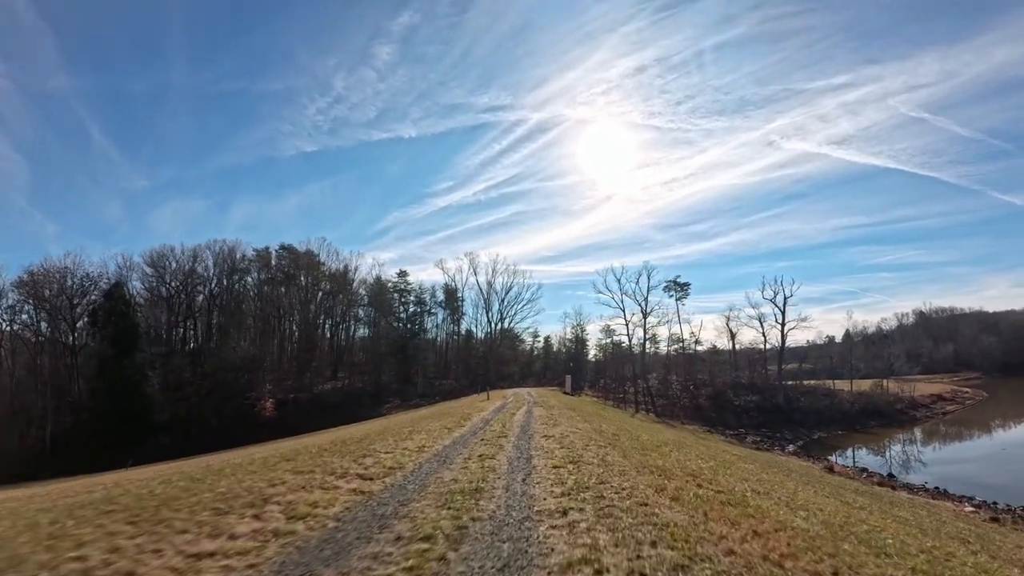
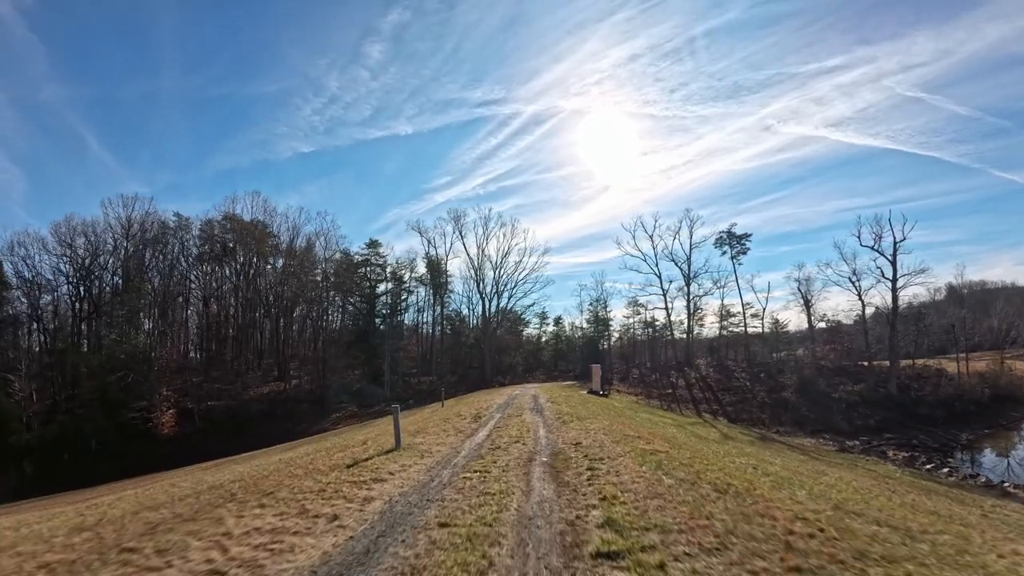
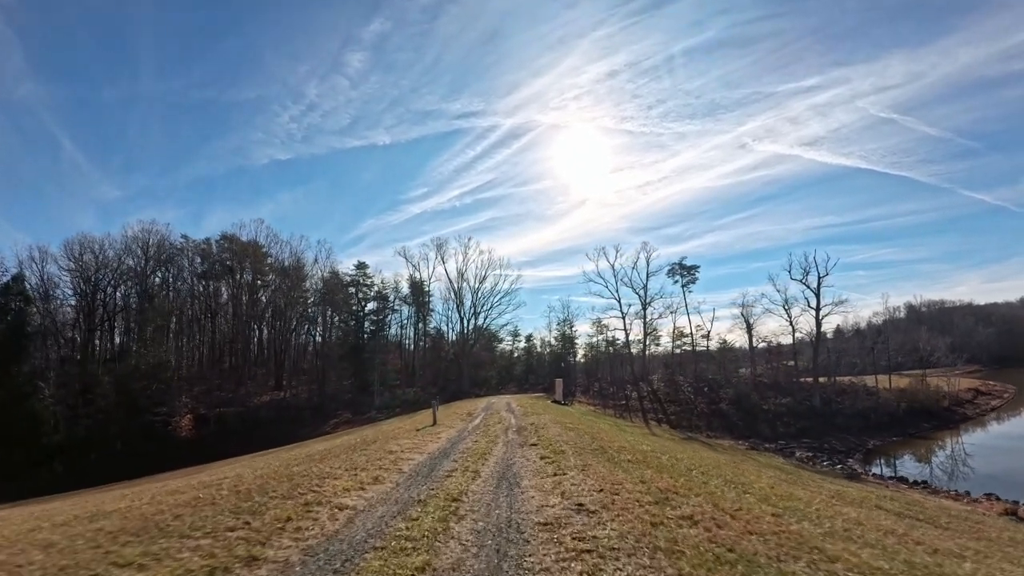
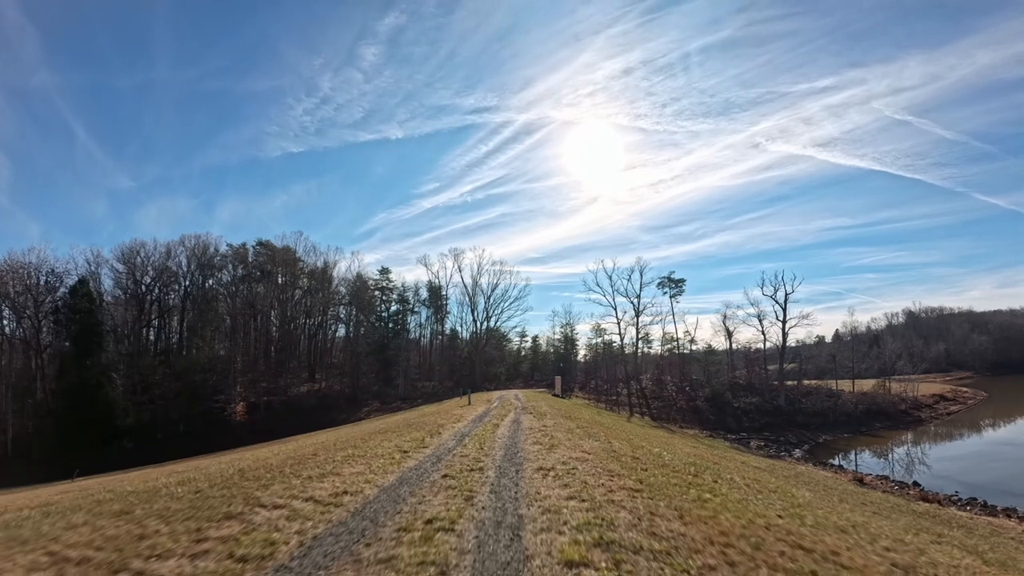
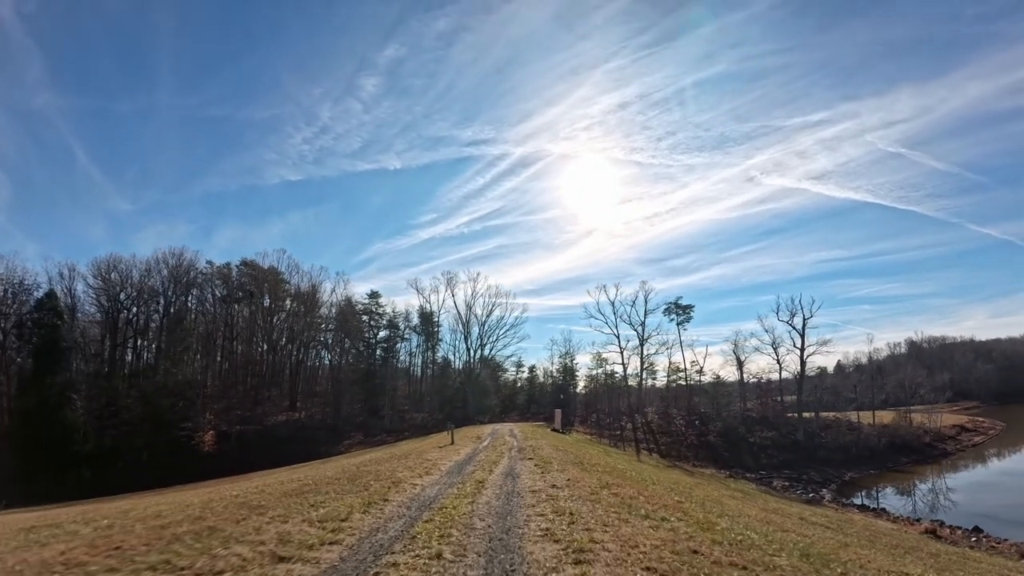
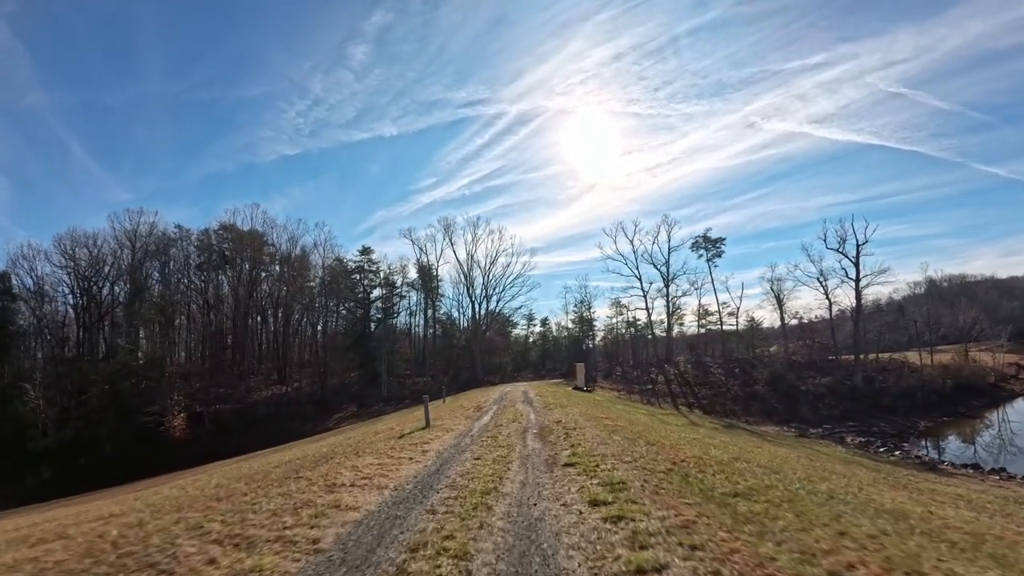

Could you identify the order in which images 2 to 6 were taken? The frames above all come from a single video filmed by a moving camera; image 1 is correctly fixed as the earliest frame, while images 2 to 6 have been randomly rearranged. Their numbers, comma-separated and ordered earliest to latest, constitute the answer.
4, 5, 3, 6, 2
